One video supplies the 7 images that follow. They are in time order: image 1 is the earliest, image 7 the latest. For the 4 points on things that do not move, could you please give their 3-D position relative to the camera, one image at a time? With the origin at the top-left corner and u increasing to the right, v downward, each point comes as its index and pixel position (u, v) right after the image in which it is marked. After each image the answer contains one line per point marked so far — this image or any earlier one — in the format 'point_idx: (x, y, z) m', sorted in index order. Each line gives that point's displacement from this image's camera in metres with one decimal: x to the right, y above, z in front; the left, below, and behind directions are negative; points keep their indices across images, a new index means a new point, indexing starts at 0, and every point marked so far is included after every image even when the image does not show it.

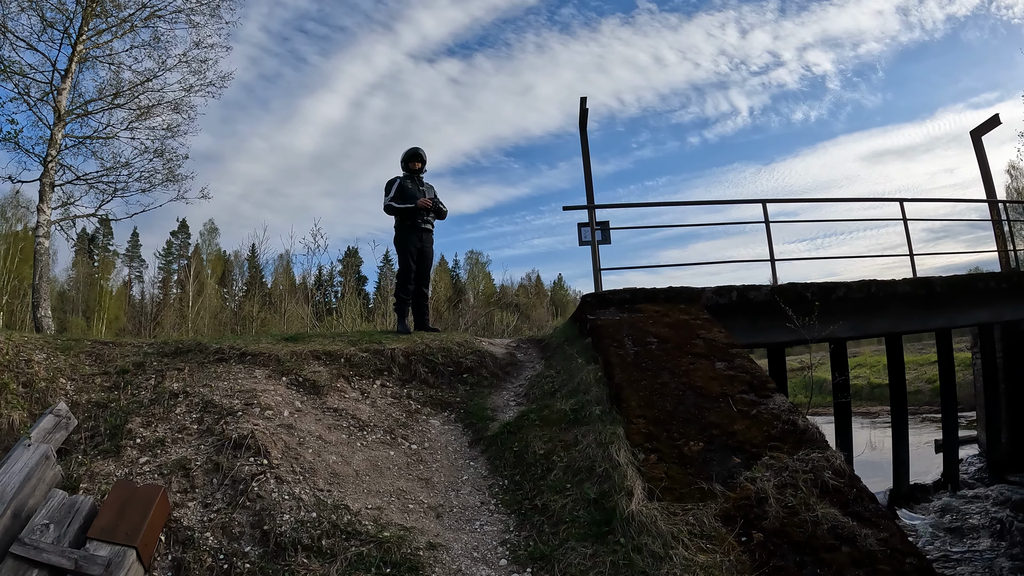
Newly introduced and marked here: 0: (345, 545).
0: (-1.0, -1.6, +3.5) m
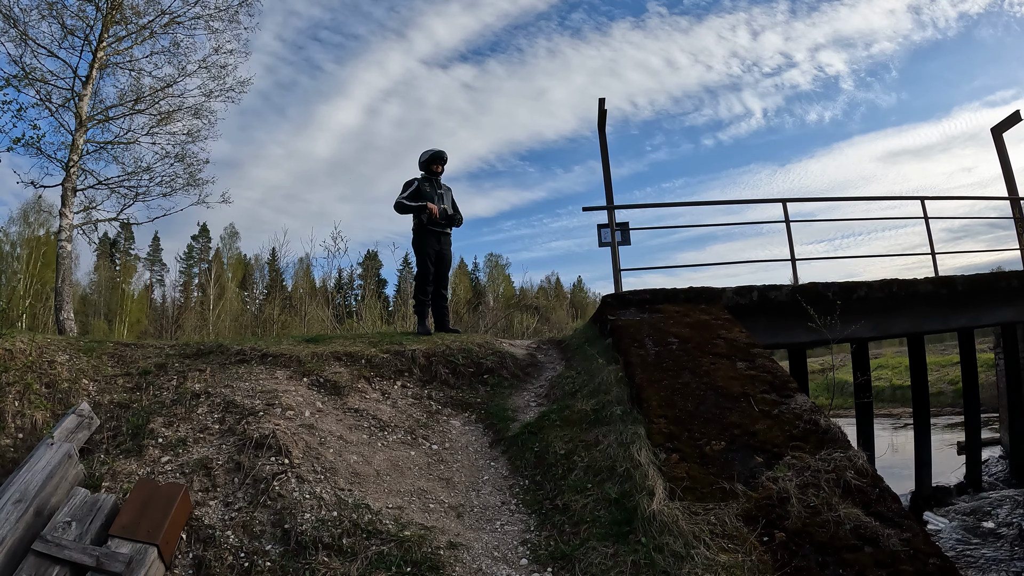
0: (-0.9, -1.6, +3.5) m
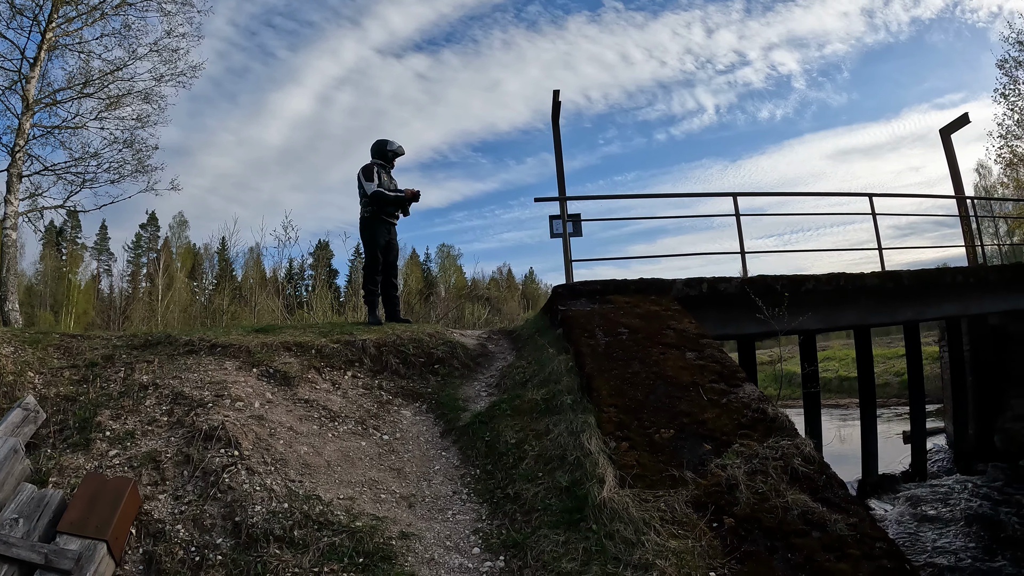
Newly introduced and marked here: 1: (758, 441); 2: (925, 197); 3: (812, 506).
0: (-1.2, -1.6, +3.5) m
1: (+1.7, -1.1, +3.9) m
2: (+6.6, +1.5, +8.8) m
3: (+1.9, -1.4, +3.5) m
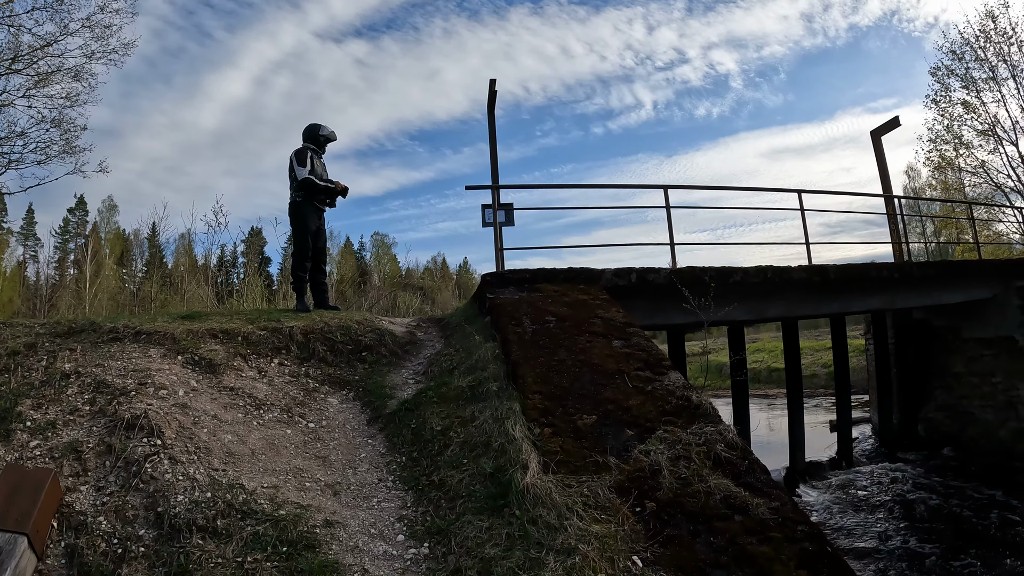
0: (-1.7, -1.5, +3.4) m
1: (+1.2, -1.0, +4.0) m
2: (+5.9, +1.5, +9.1) m
3: (+1.4, -1.3, +3.6) m
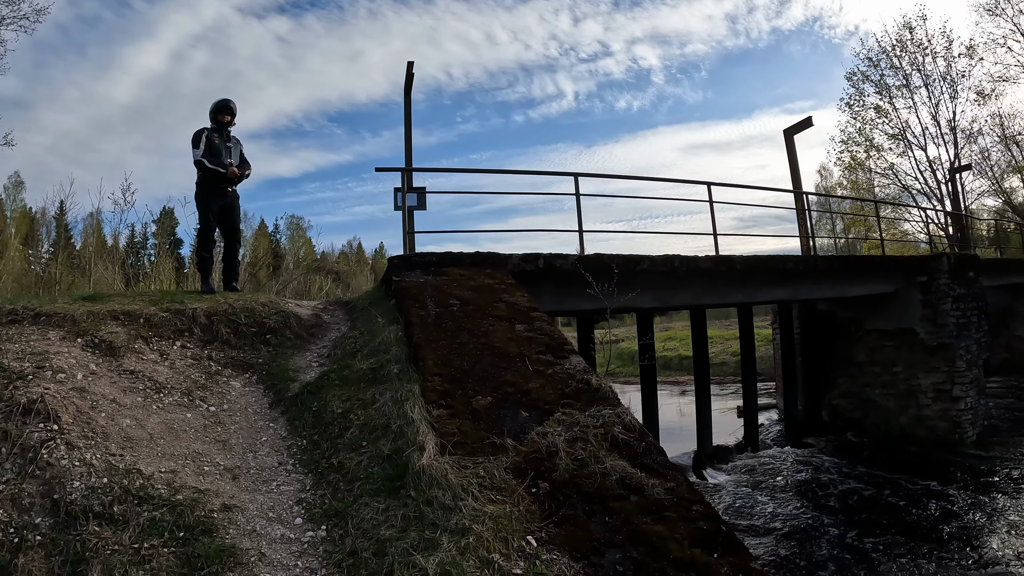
0: (-2.4, -1.3, +3.3) m
1: (+0.5, -0.9, +4.0) m
2: (+5.0, +1.5, +9.4) m
3: (+0.7, -1.2, +3.6) m
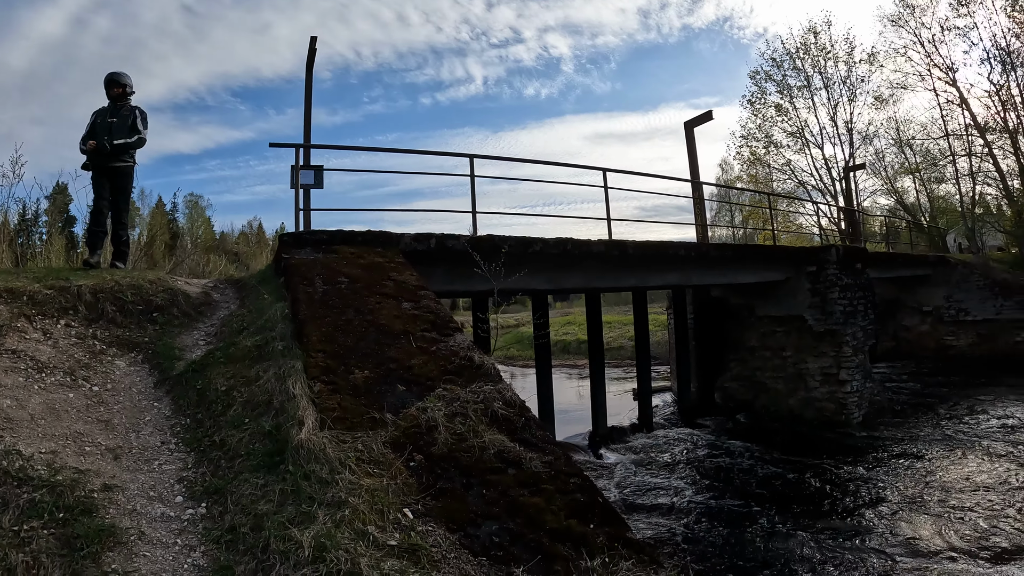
0: (-3.2, -1.2, +3.3) m
1: (-0.3, -0.8, +4.2) m
2: (+3.9, +1.5, +9.7) m
3: (-0.1, -1.1, +3.8) m
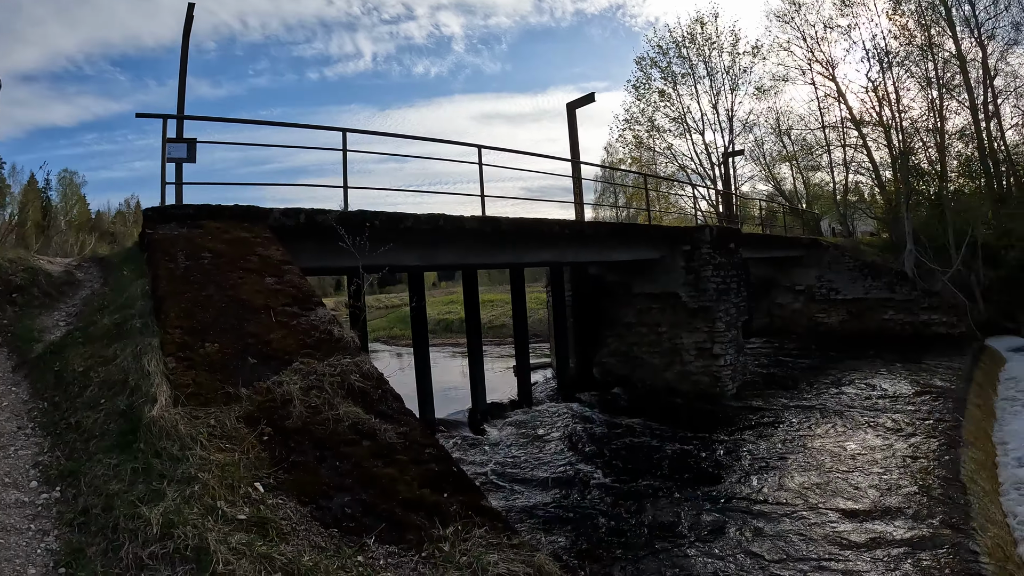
0: (-4.1, -1.1, +3.2) m
1: (-1.3, -0.6, +4.2) m
2: (+2.4, +1.8, +10.1) m
3: (-1.0, -0.9, +3.9) m
